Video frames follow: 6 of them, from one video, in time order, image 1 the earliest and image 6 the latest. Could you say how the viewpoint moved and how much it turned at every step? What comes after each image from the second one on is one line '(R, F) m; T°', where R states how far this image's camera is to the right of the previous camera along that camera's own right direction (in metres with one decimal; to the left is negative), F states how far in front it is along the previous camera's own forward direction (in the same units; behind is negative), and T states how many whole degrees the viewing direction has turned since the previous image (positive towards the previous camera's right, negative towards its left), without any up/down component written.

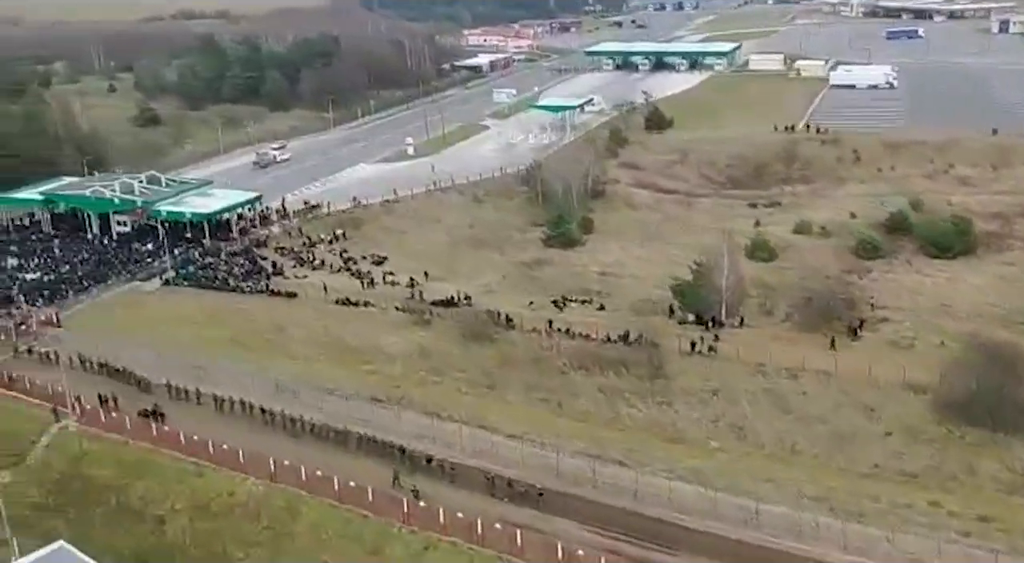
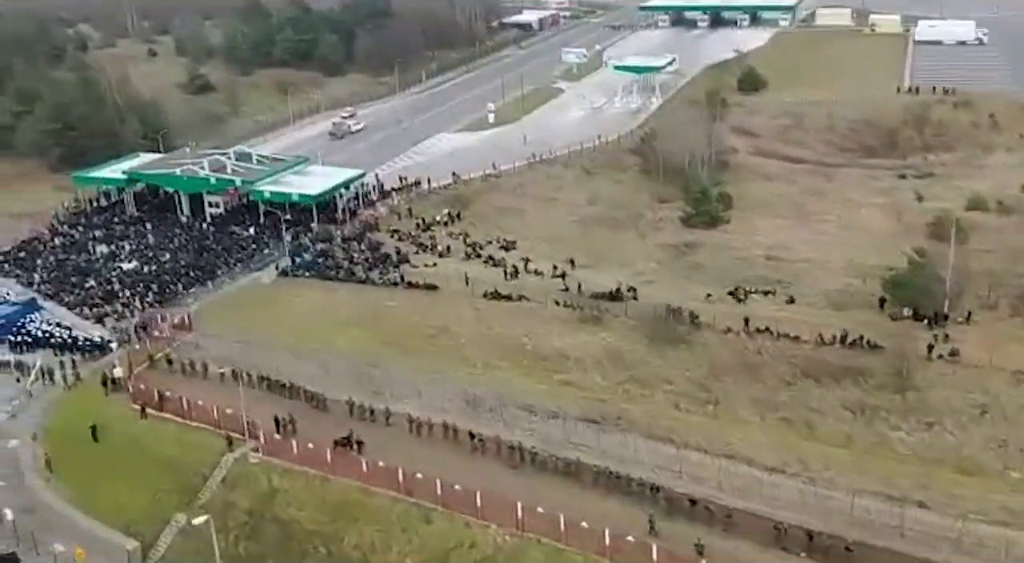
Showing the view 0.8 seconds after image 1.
(-6.1, +4.2) m; 0°
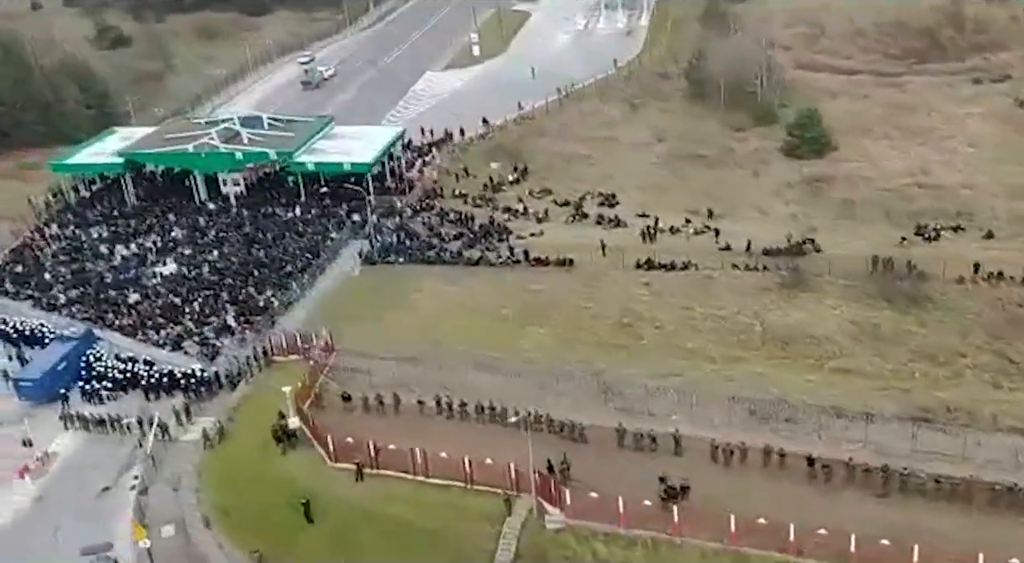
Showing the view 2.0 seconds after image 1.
(-9.4, +6.3) m; +8°
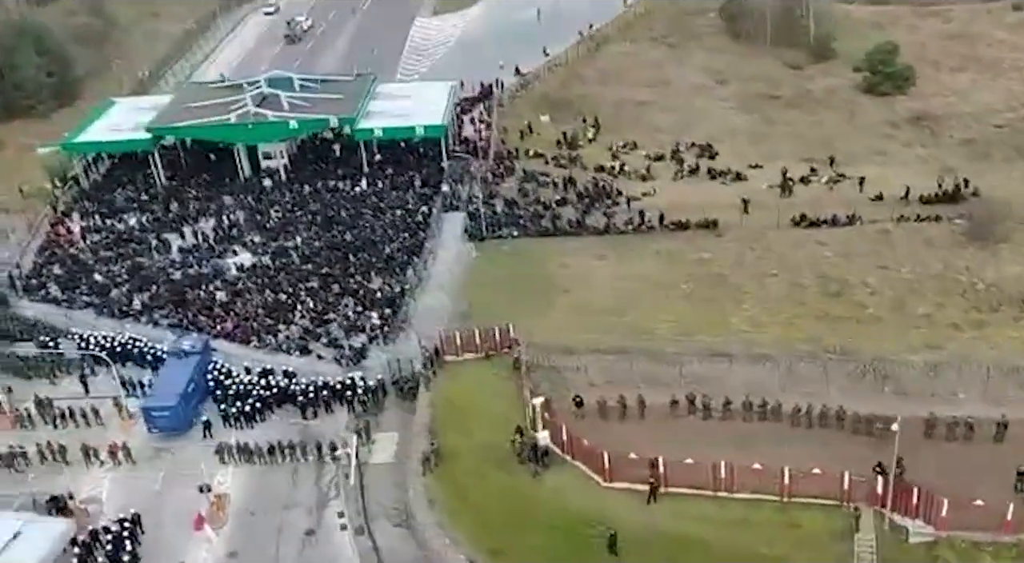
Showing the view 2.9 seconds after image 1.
(-8.0, +3.7) m; +8°
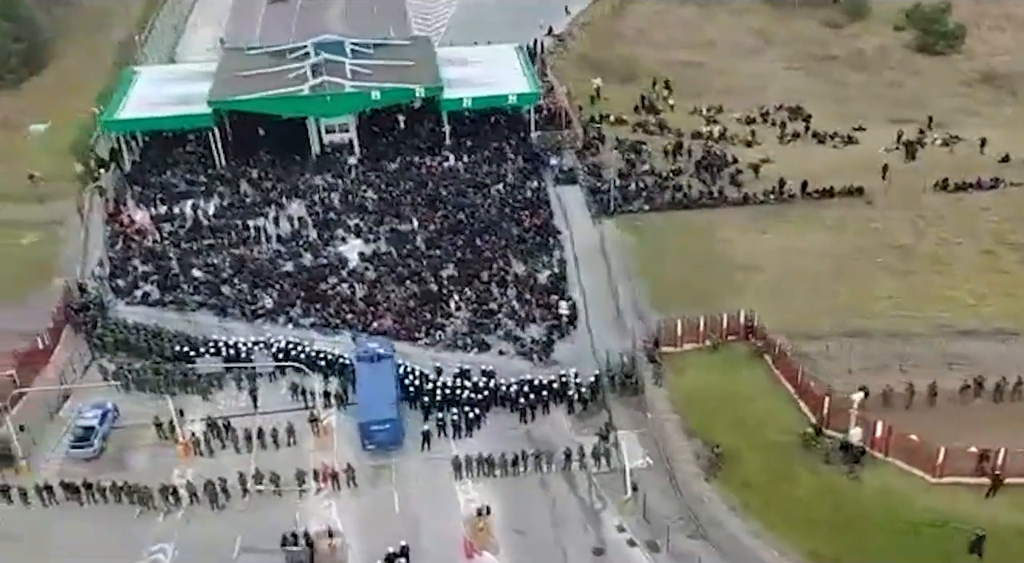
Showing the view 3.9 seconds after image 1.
(-8.5, +2.6) m; +9°
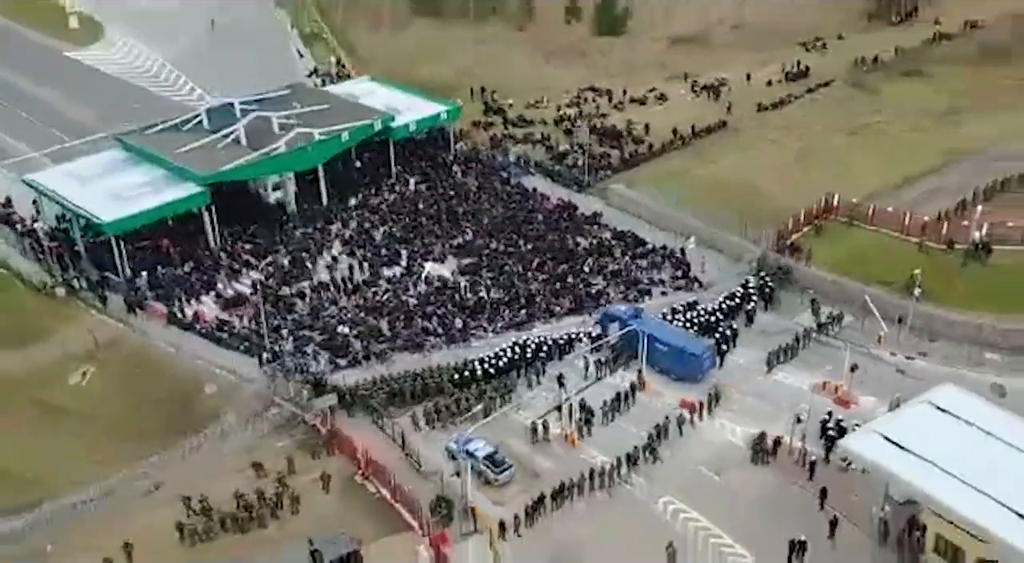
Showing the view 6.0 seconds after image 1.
(-20.0, +3.3) m; +35°
